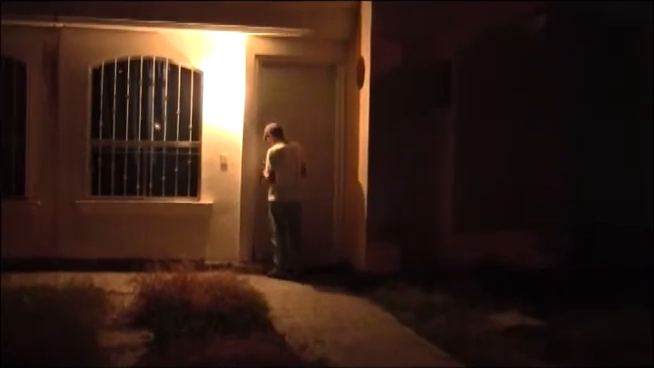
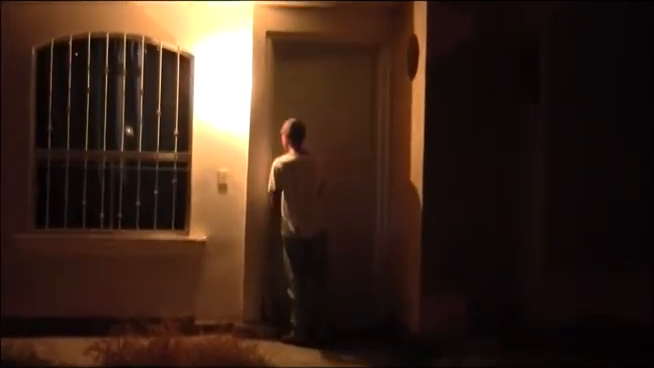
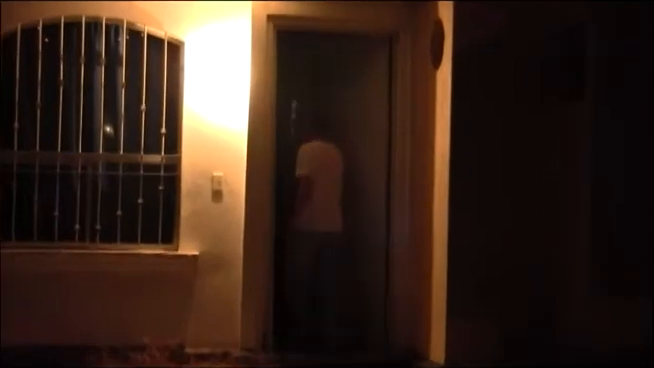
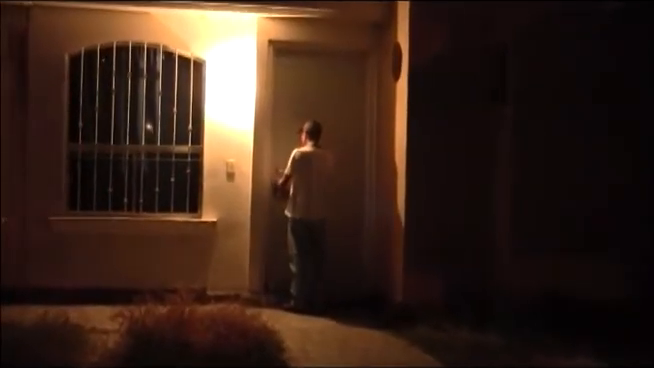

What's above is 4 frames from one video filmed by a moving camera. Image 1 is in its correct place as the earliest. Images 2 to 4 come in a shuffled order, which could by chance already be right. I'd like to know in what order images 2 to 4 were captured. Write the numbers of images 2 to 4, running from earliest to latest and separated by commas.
4, 2, 3
